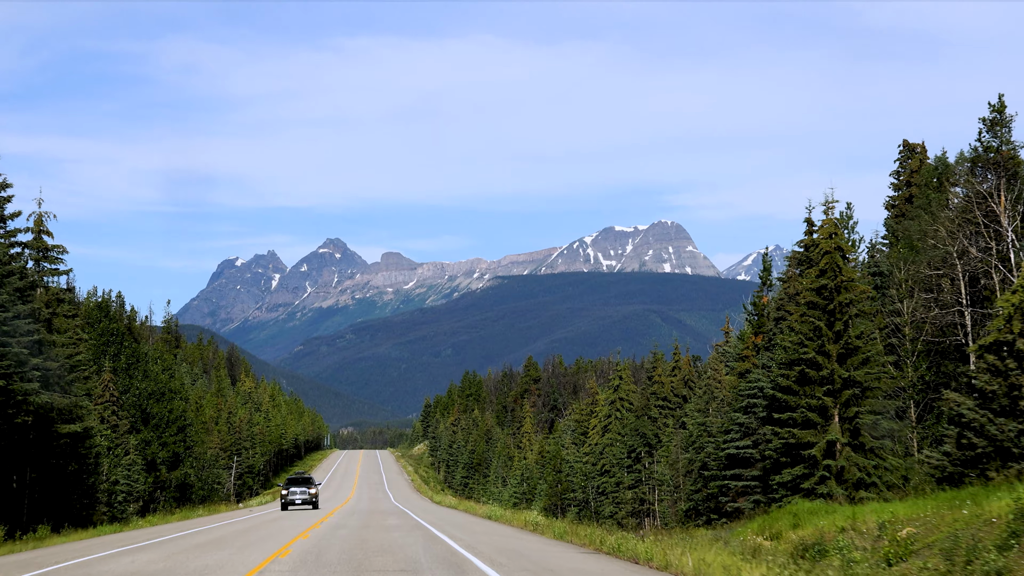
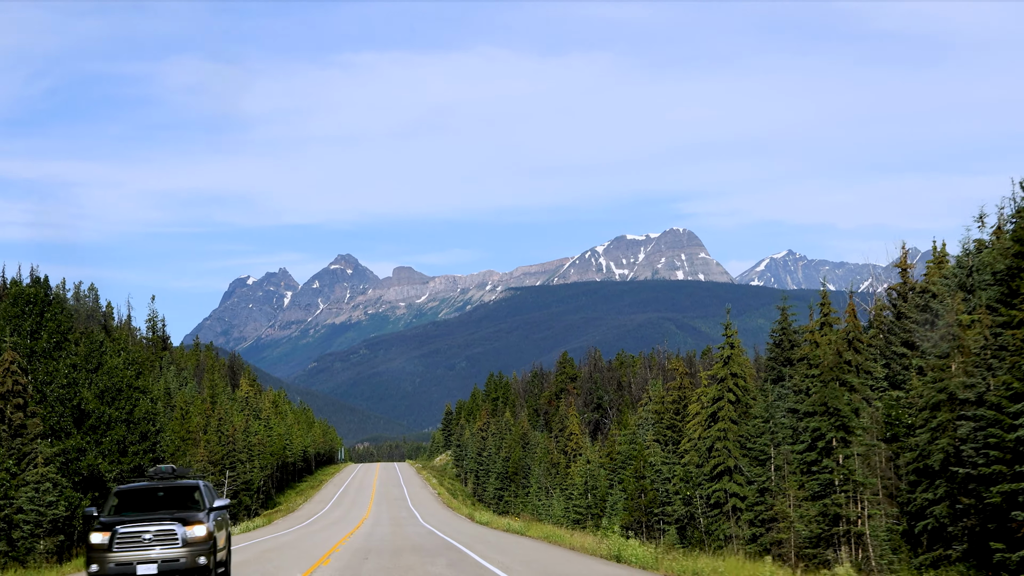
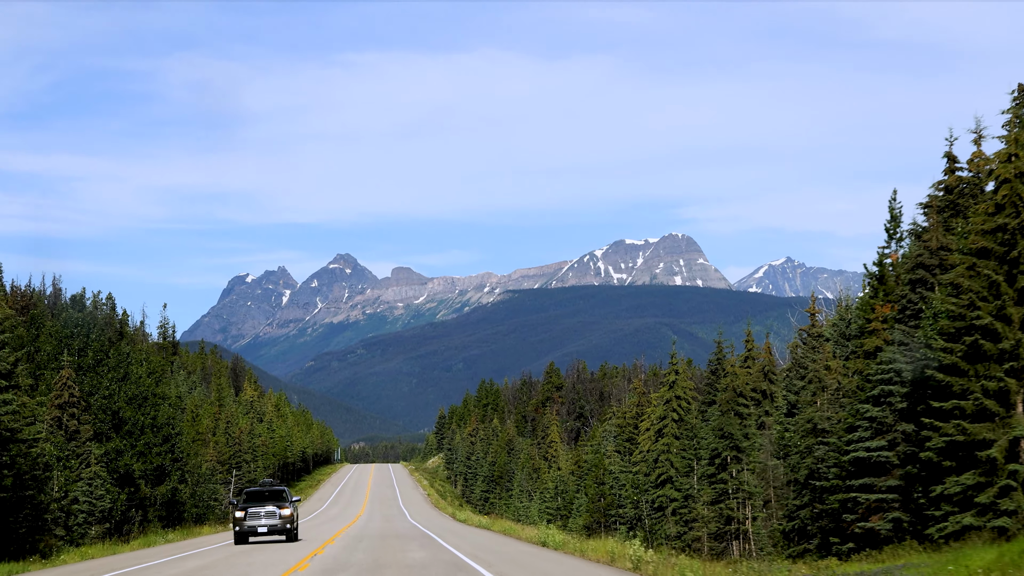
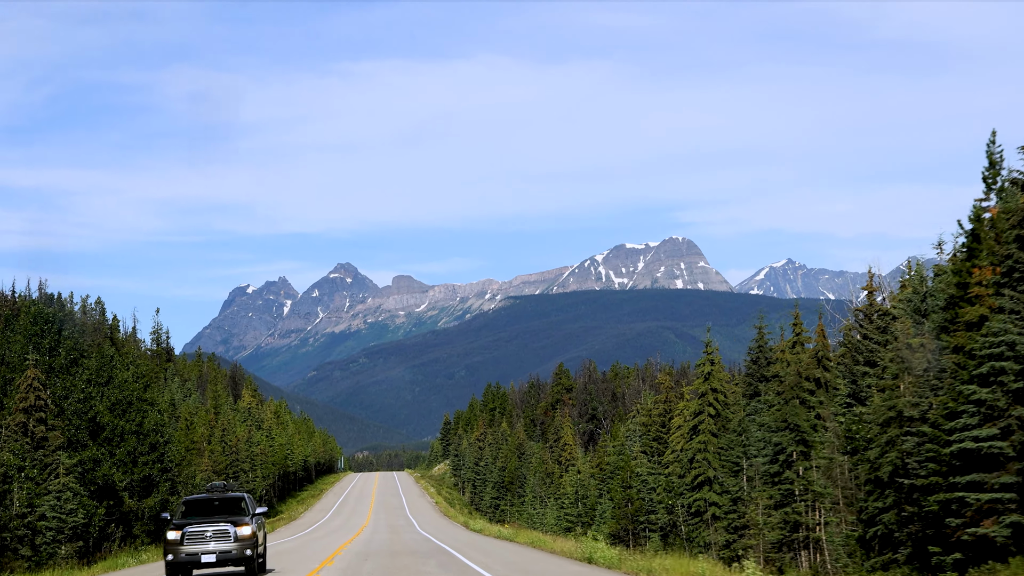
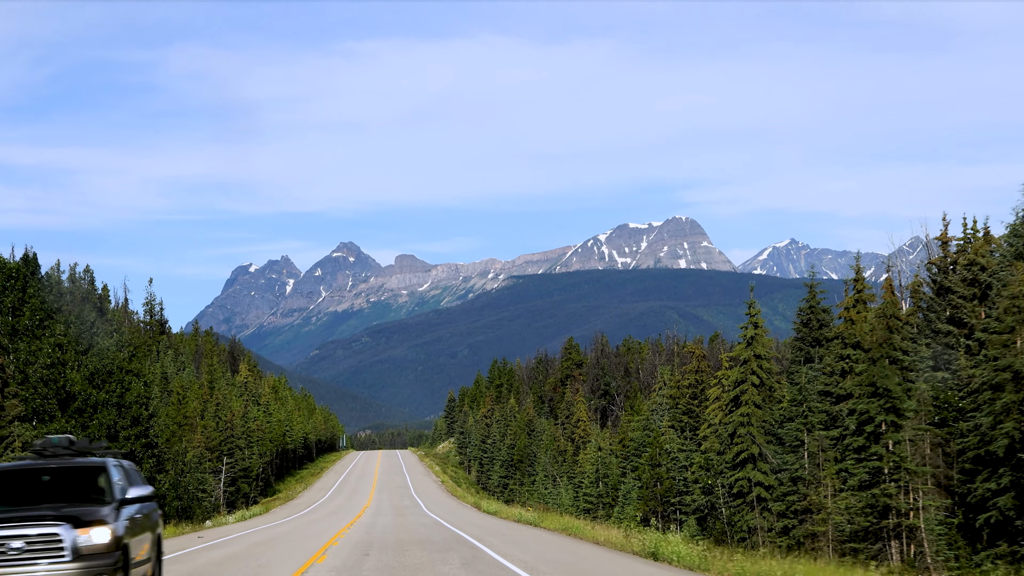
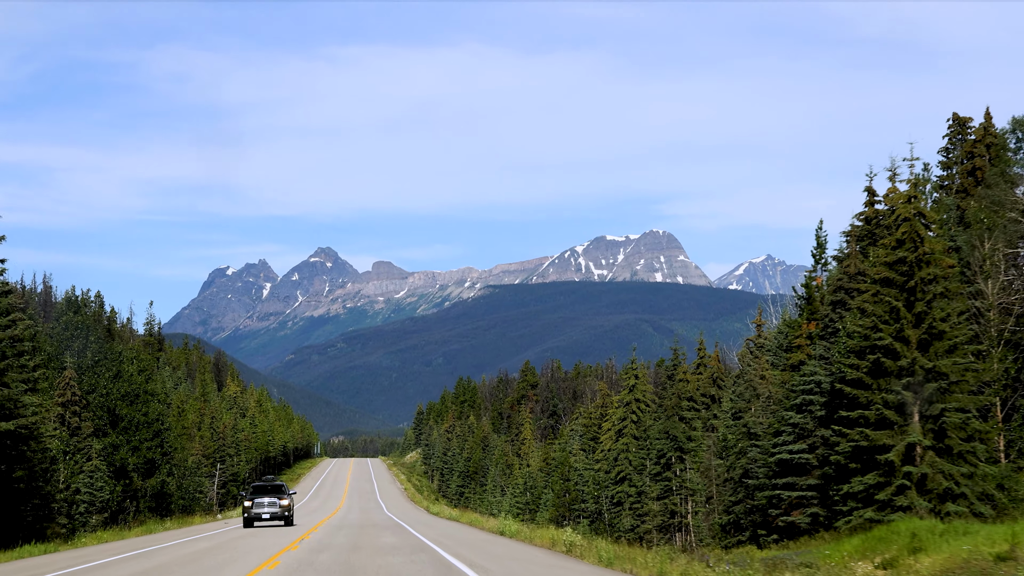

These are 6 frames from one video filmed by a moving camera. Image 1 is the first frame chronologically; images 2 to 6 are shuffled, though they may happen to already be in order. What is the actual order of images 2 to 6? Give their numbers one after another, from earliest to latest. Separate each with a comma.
6, 3, 4, 2, 5
